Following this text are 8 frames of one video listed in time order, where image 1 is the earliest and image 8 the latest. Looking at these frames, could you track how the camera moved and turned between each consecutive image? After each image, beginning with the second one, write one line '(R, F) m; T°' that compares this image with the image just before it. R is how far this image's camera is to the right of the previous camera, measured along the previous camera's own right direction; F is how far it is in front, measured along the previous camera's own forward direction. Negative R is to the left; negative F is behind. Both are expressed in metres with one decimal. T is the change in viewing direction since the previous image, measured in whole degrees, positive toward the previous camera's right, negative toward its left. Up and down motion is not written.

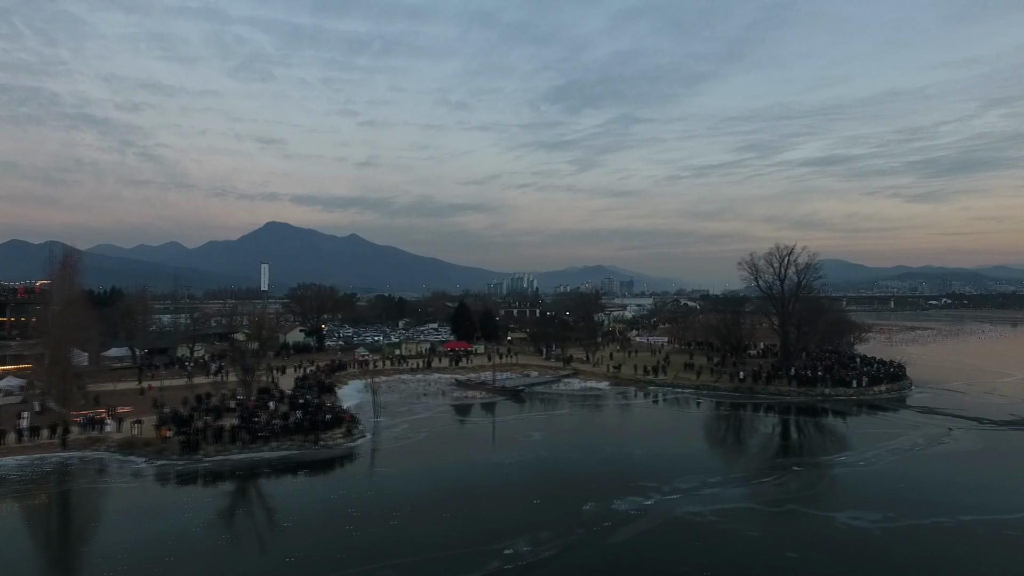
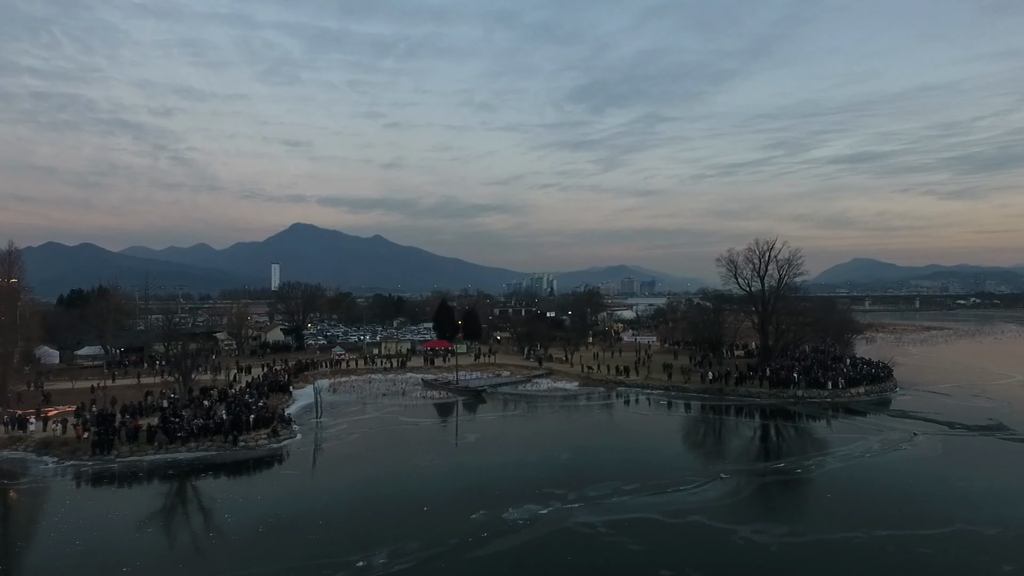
(+2.6, +0.8) m; -2°
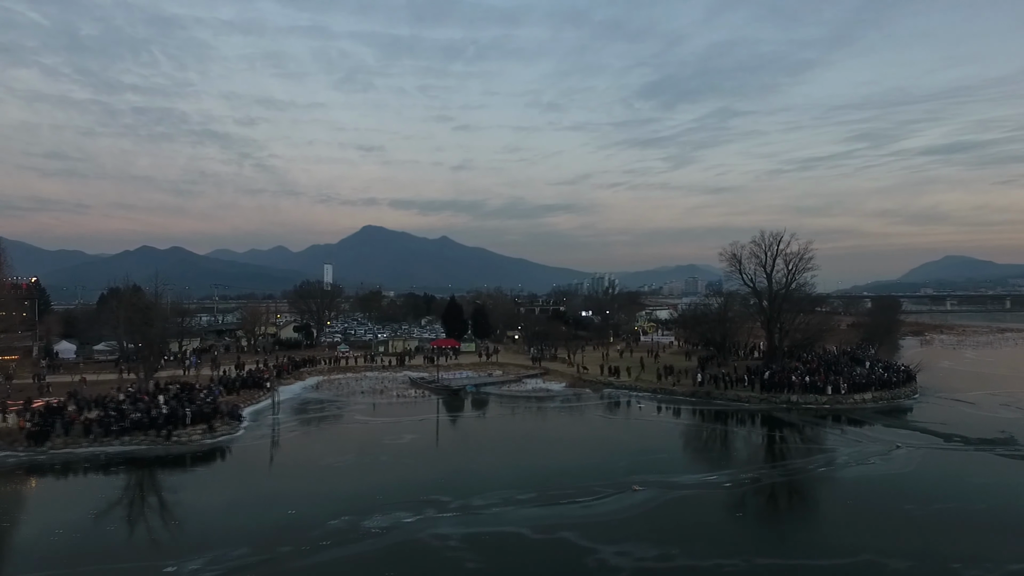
(+3.6, +1.1) m; -6°
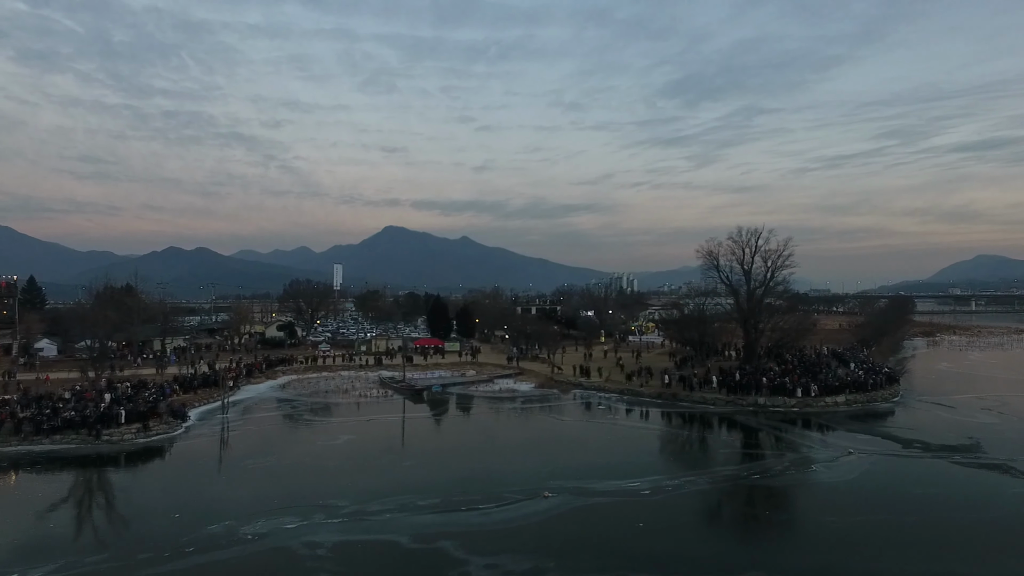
(+2.3, +0.6) m; -2°
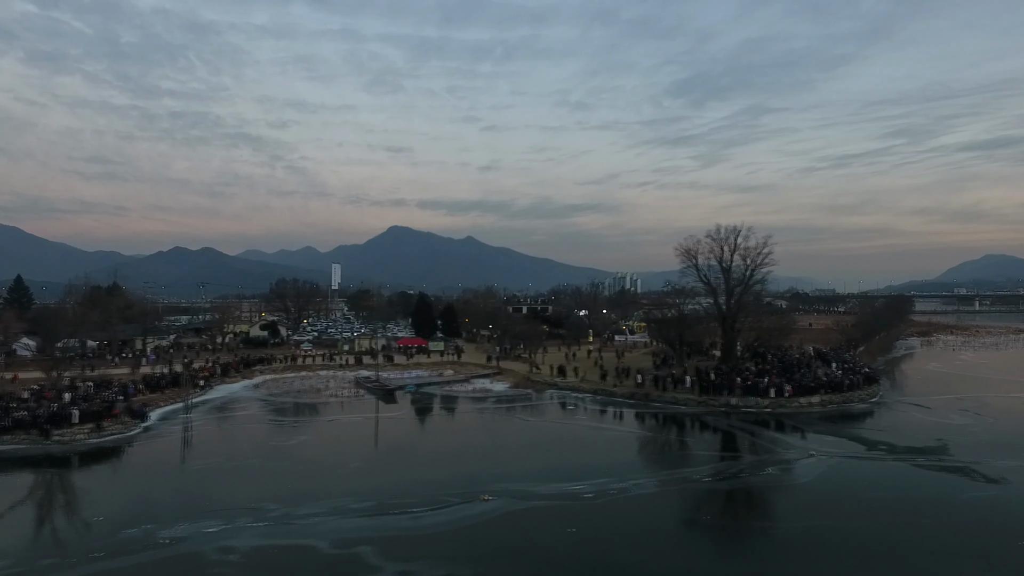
(+1.3, +0.3) m; 0°
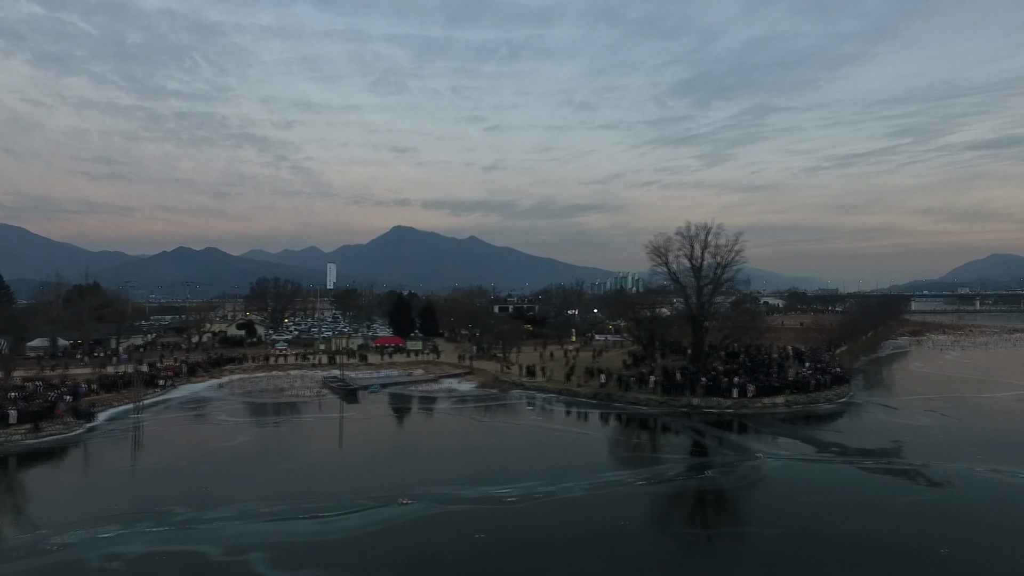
(+1.5, +0.4) m; 0°
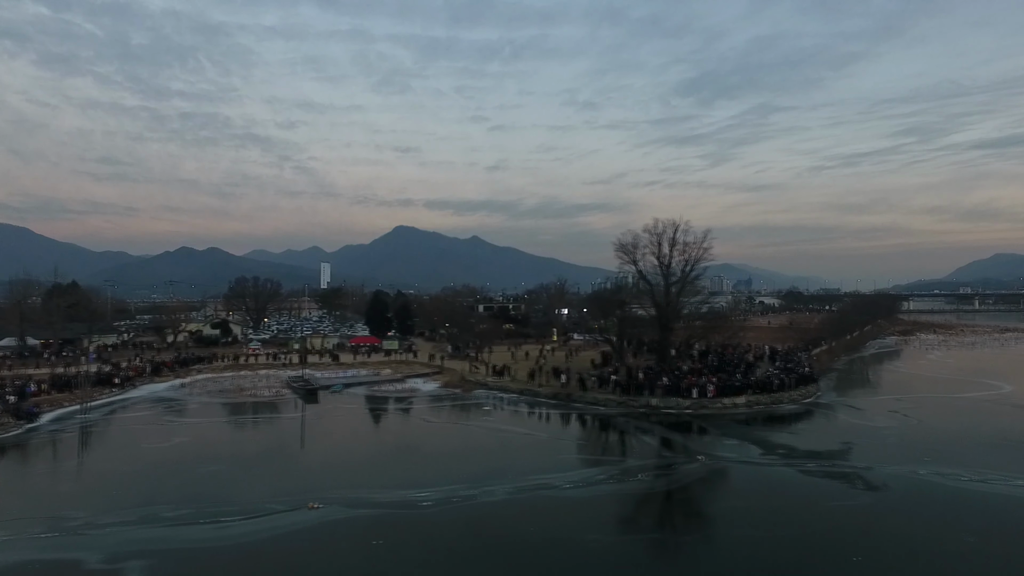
(+1.6, +0.4) m; 0°
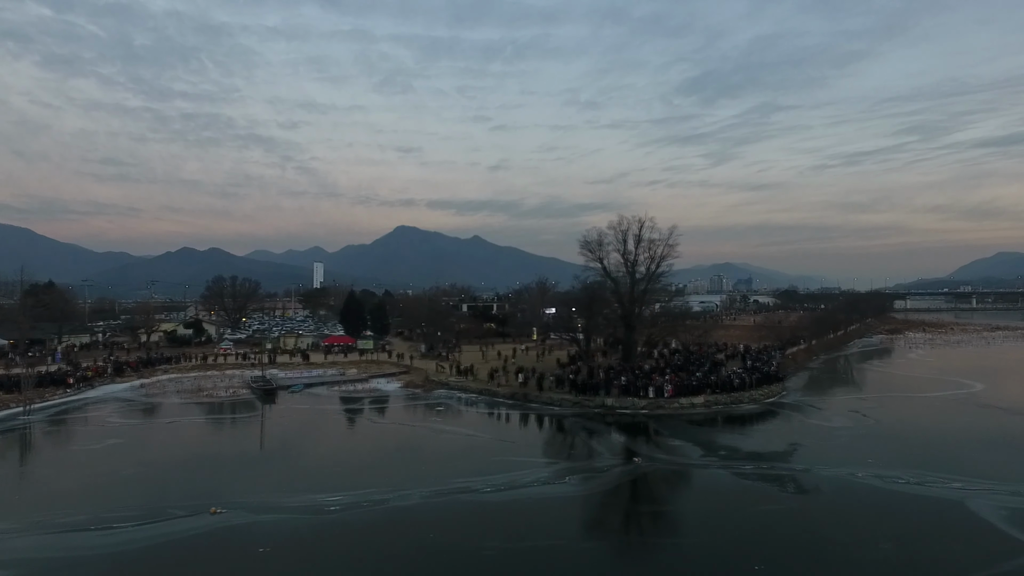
(+1.6, +0.4) m; 0°
